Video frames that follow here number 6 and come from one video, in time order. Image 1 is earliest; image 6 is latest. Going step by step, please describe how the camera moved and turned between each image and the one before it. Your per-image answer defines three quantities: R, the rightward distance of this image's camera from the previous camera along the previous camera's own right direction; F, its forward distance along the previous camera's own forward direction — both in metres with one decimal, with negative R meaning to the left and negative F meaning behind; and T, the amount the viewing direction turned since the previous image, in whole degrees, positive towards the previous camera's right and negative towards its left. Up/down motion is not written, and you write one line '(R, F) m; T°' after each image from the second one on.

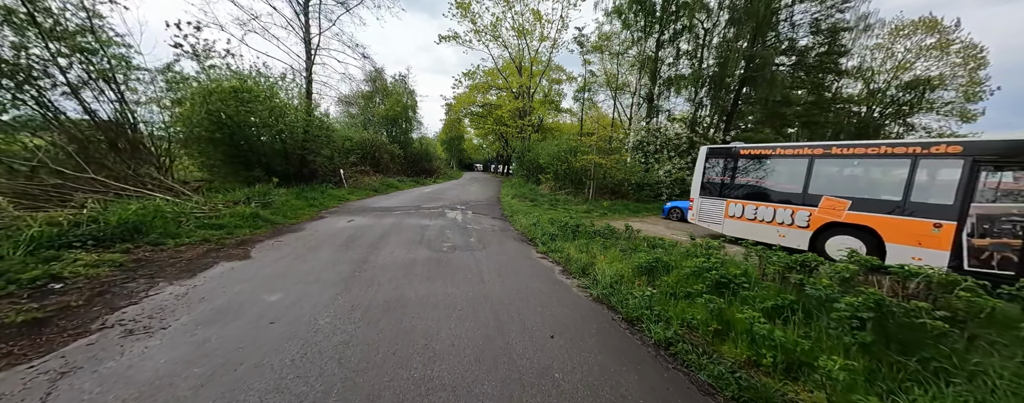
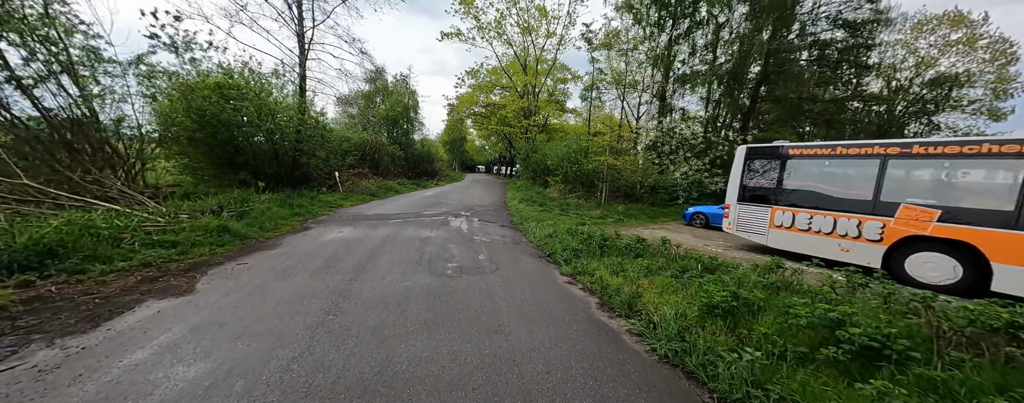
(-0.3, +1.0) m; 0°
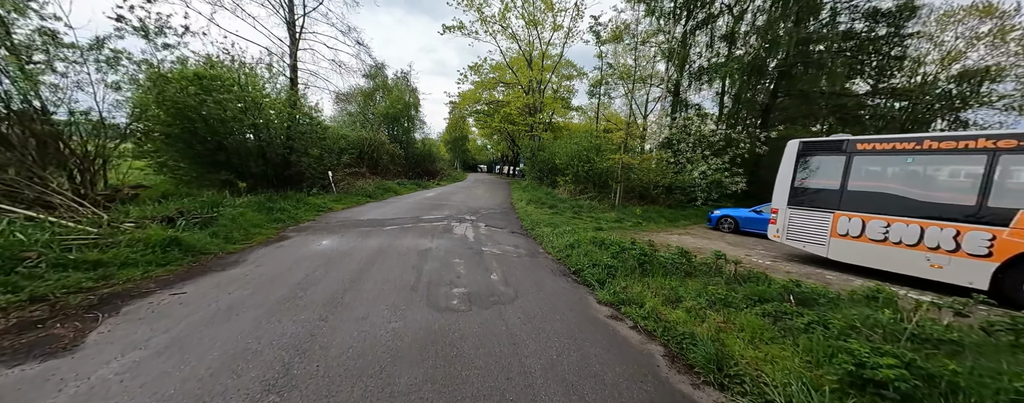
(-0.3, +1.0) m; 0°
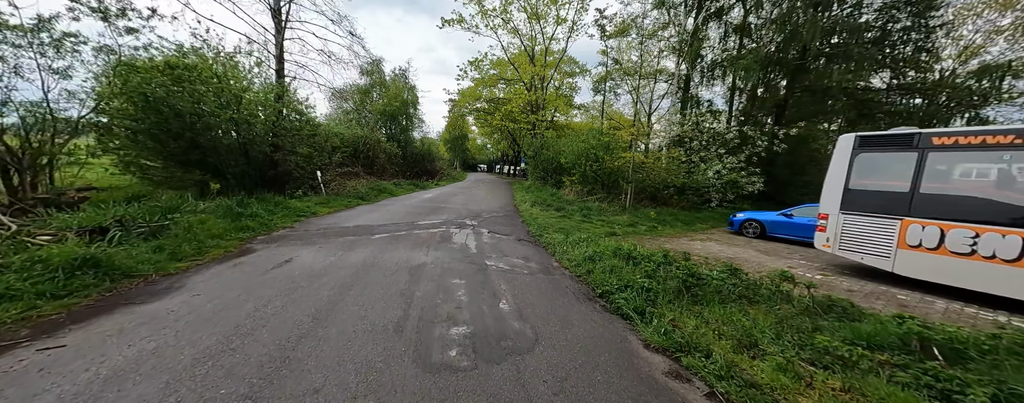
(-0.2, +0.9) m; 0°
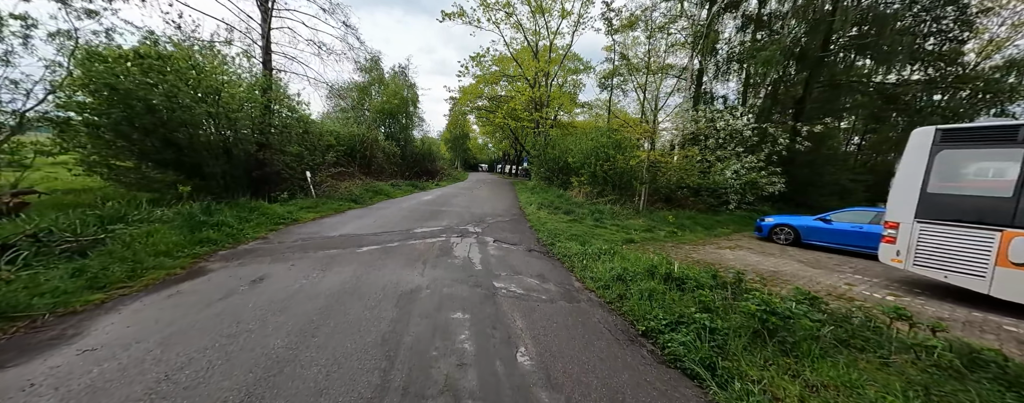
(-0.2, +0.9) m; 0°
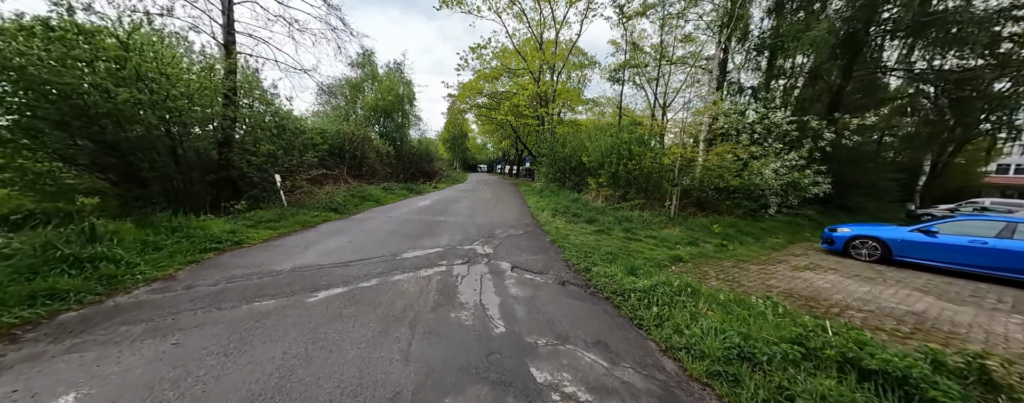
(-0.4, +1.8) m; 0°
